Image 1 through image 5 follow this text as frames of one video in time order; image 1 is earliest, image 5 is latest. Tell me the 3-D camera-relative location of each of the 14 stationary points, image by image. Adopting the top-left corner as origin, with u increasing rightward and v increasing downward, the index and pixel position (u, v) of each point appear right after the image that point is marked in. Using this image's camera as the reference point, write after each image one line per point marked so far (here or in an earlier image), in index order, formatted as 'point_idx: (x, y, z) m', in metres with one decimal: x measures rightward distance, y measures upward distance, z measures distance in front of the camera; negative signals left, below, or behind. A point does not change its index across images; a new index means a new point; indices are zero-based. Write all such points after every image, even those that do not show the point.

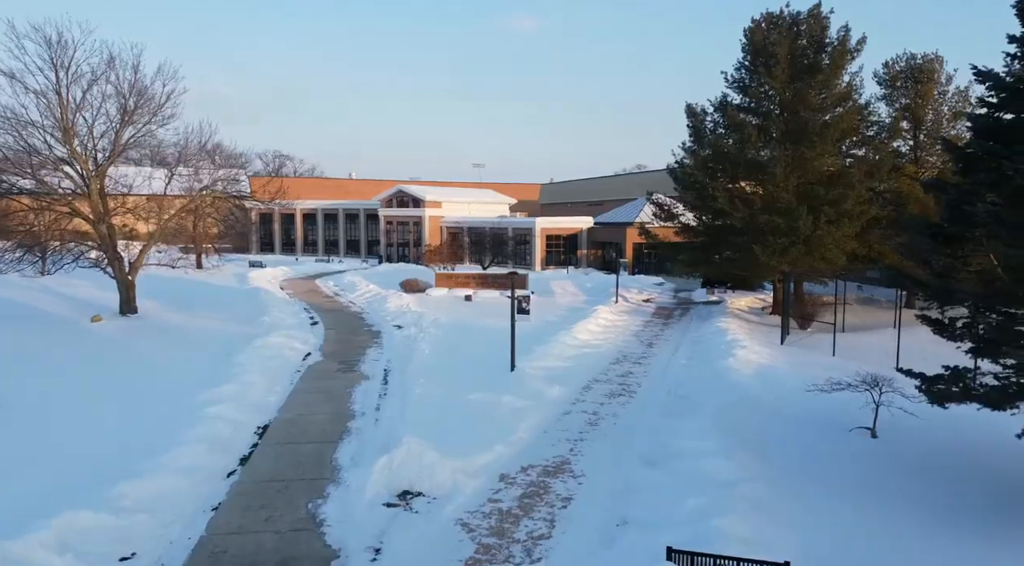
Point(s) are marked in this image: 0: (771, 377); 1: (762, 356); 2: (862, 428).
0: (+5.2, -1.9, +16.6) m
1: (+5.7, -1.7, +19.0) m
2: (+5.4, -2.3, +12.8) m
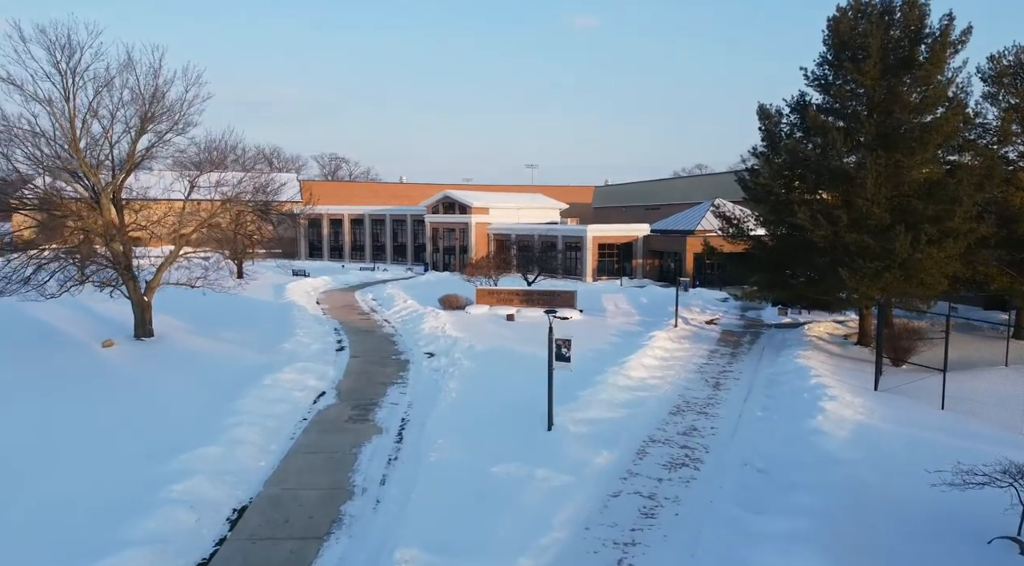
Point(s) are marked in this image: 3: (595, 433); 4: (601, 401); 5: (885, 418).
0: (+5.8, -2.6, +13.5) m
1: (+6.5, -2.4, +15.8) m
2: (+5.8, -3.0, +9.6) m
3: (+1.4, -2.6, +14.3) m
4: (+1.8, -2.4, +16.5) m
5: (+7.0, -2.5, +15.5) m
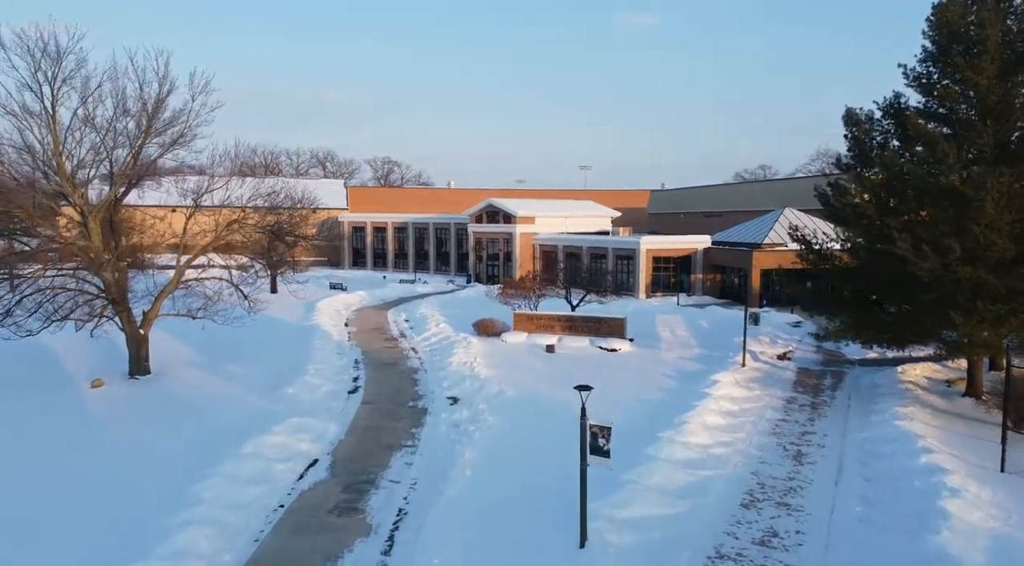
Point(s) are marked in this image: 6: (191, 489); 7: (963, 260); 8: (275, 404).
0: (+6.1, -3.5, +9.8) m
1: (+6.9, -3.3, +12.1) m
2: (+5.7, -3.9, +6.0) m
3: (+1.7, -3.5, +10.9) m
4: (+2.2, -3.2, +13.1) m
5: (+7.4, -3.5, +11.8) m
6: (-5.1, -3.2, +13.1) m
7: (+9.6, +0.5, +17.7) m
8: (-5.4, -2.7, +18.8) m
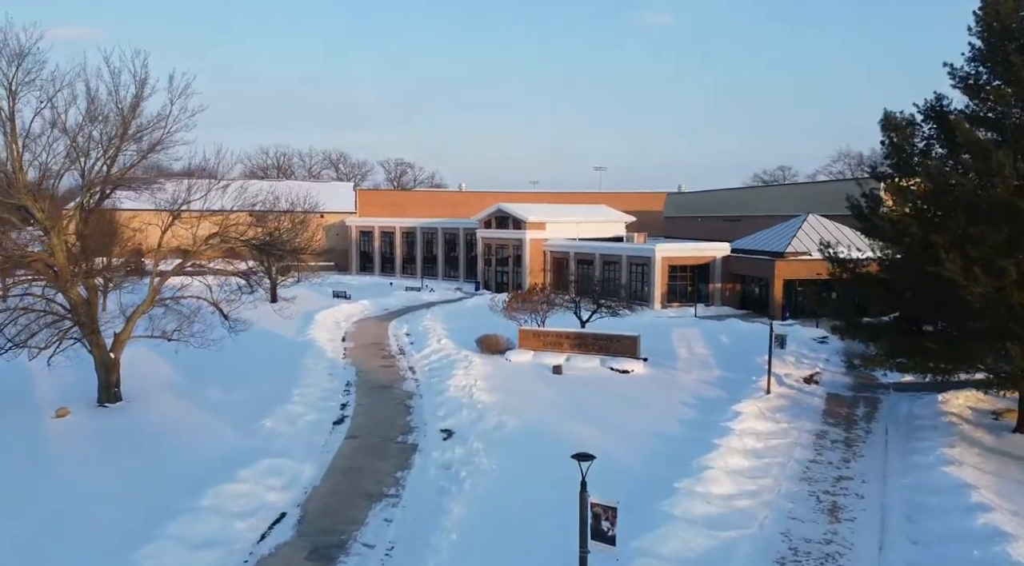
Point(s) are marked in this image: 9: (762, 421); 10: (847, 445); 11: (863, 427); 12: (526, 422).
0: (+5.9, -4.0, +7.9) m
1: (+6.8, -3.8, +10.1) m
2: (+5.5, -4.4, +4.0) m
3: (+1.6, -4.0, +9.0) m
4: (+2.1, -3.7, +11.2) m
5: (+7.2, -4.0, +9.8) m
6: (-5.2, -3.7, +11.4) m
7: (+9.6, 0.0, +15.7) m
8: (-5.4, -3.2, +17.1) m
9: (+5.7, -3.2, +19.0) m
10: (+7.2, -3.4, +17.7) m
11: (+8.2, -3.3, +19.3) m
12: (+0.3, -3.1, +18.2) m
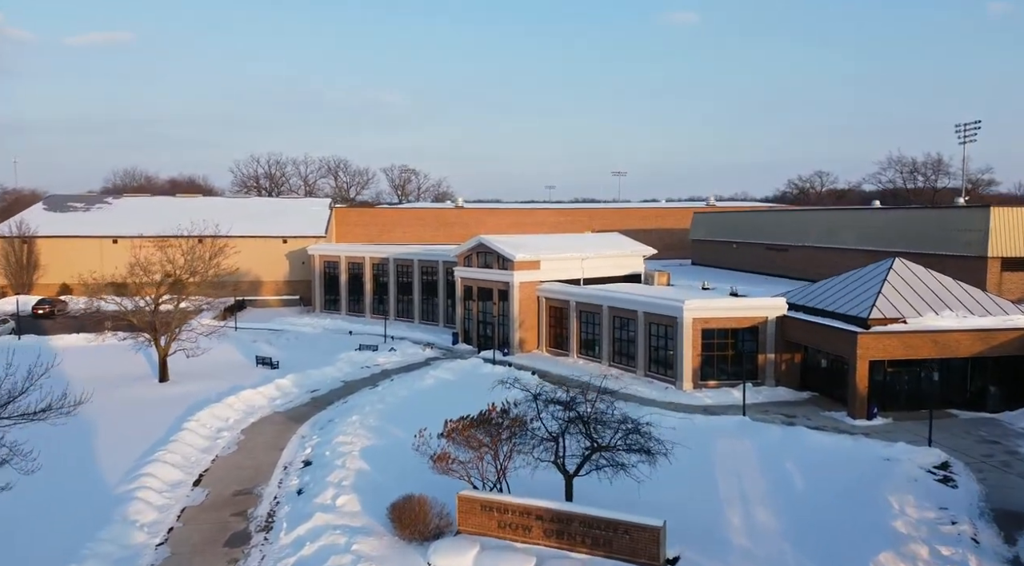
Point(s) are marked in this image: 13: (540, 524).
0: (+4.1, -6.7, -3.4) m
1: (+5.0, -6.5, -1.2) m
2: (+3.5, -7.1, -7.2) m
3: (-0.2, -6.6, -2.1) m
4: (+0.4, -6.4, +0.1) m
5: (+5.5, -6.6, -1.5) m
6: (-7.0, -6.3, +0.4) m
7: (+8.0, -2.7, +4.3) m
8: (-7.0, -5.8, +6.1) m
9: (+4.2, -5.8, +7.7) m
10: (+5.6, -6.1, +6.4) m
11: (+6.7, -6.0, +8.0) m
12: (-1.2, -5.7, +7.1) m
13: (+0.5, -4.5, +15.3) m
